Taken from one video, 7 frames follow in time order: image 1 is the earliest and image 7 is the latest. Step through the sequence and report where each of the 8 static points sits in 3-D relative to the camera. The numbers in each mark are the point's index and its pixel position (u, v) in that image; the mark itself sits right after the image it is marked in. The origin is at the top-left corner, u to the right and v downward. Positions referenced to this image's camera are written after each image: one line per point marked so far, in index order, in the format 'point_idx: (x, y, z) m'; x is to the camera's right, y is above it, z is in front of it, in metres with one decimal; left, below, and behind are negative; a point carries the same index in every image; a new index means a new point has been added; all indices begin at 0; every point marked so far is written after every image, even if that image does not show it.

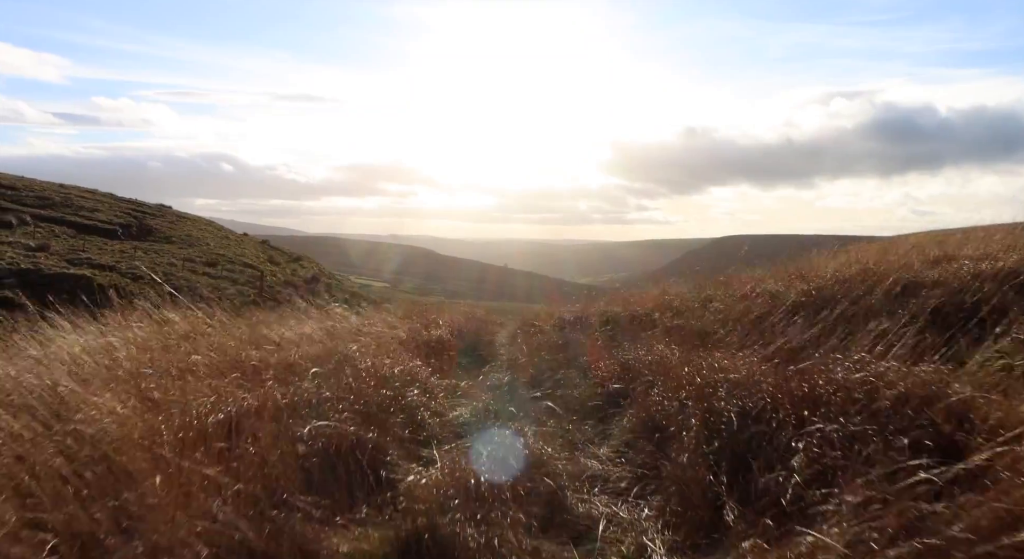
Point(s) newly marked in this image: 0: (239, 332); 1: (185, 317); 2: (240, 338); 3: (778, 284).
0: (-4.5, -0.9, +10.2) m
1: (-6.6, -0.8, +12.6) m
2: (-4.2, -0.9, +9.4) m
3: (+4.2, -0.1, +9.6) m
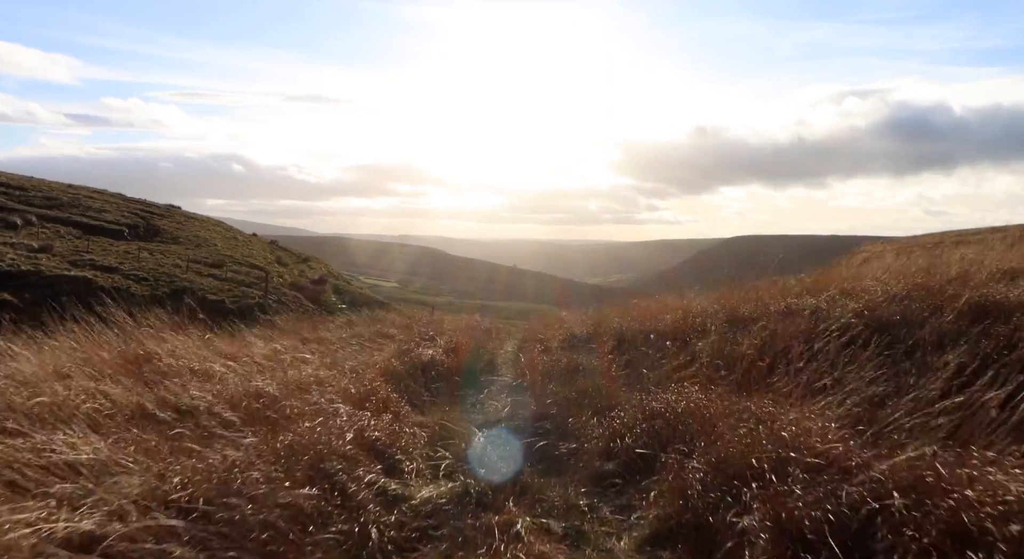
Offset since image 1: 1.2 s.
0: (-4.4, -1.1, +9.3) m
1: (-6.5, -1.0, +11.7) m
2: (-4.2, -1.1, +8.4) m
3: (+4.2, -0.3, +8.5) m
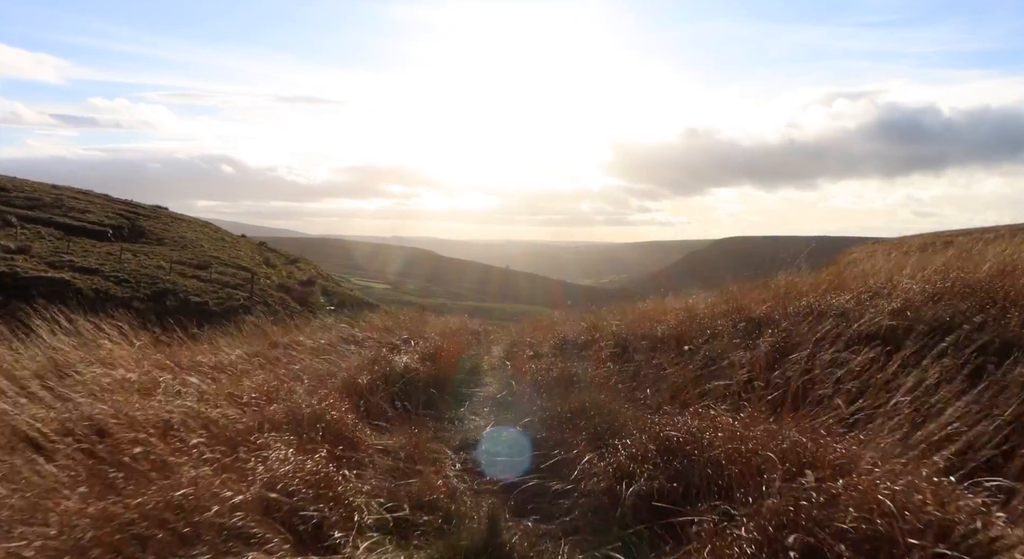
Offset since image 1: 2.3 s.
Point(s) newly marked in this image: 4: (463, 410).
0: (-4.6, -1.0, +8.3) m
1: (-6.7, -0.9, +10.6) m
2: (-4.3, -1.1, +7.5) m
3: (+4.1, -0.2, +7.6) m
4: (-0.6, -1.5, +6.9) m
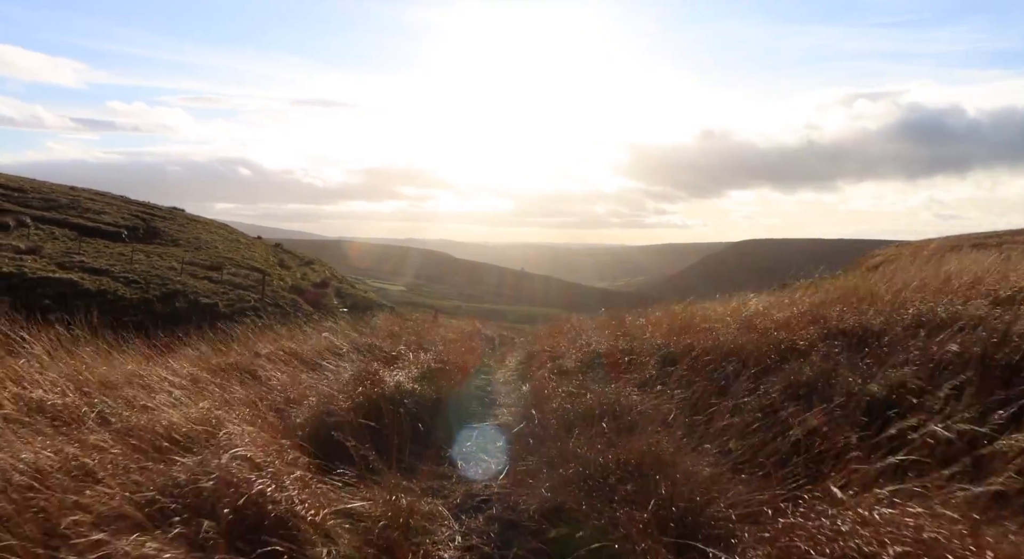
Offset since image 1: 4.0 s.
0: (-4.4, -1.0, +7.0) m
1: (-6.4, -0.9, +9.4) m
2: (-4.1, -1.1, +6.2) m
3: (+4.3, -0.2, +6.1) m
4: (-0.4, -1.5, +5.5) m
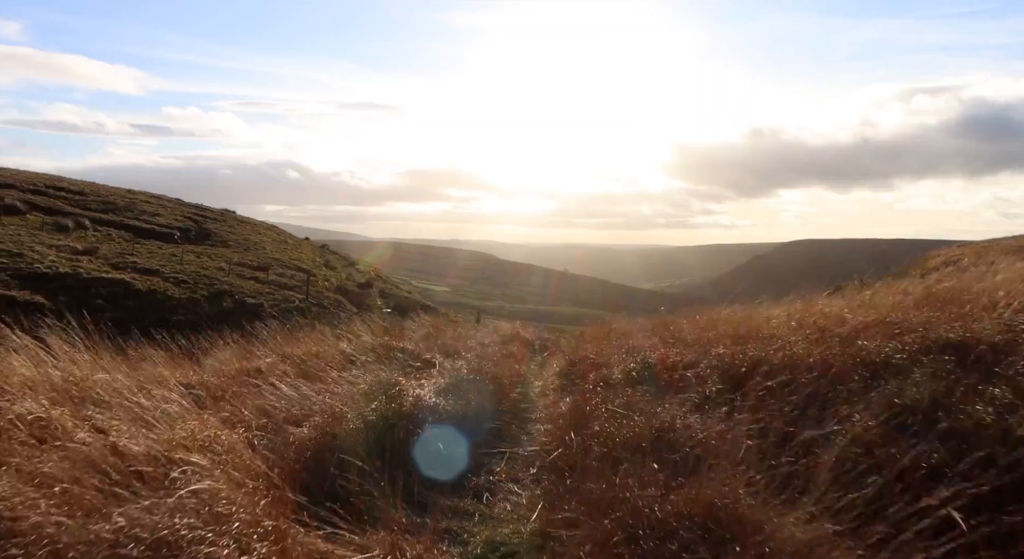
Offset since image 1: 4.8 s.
0: (-4.0, -1.0, +6.5) m
1: (-5.9, -0.9, +9.0) m
2: (-3.8, -1.0, +5.6) m
3: (+4.6, -0.3, +5.0) m
4: (-0.1, -1.5, +4.8) m
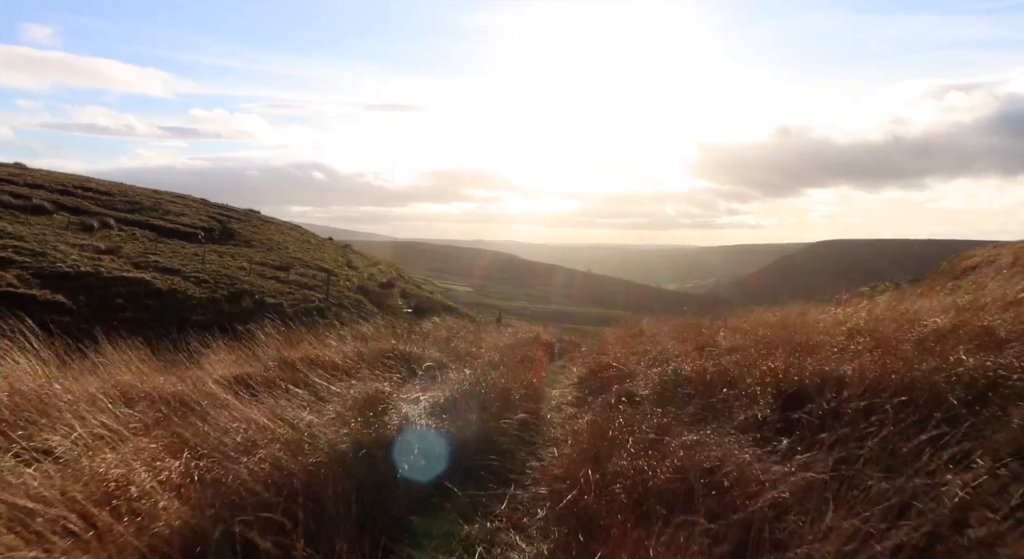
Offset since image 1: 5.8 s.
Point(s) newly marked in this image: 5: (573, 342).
0: (-3.9, -1.0, +5.7) m
1: (-5.7, -0.9, +8.3) m
2: (-3.7, -1.0, +4.9) m
3: (+4.6, -0.2, +3.9) m
4: (-0.1, -1.5, +3.8) m
5: (+1.4, -1.6, +16.0) m
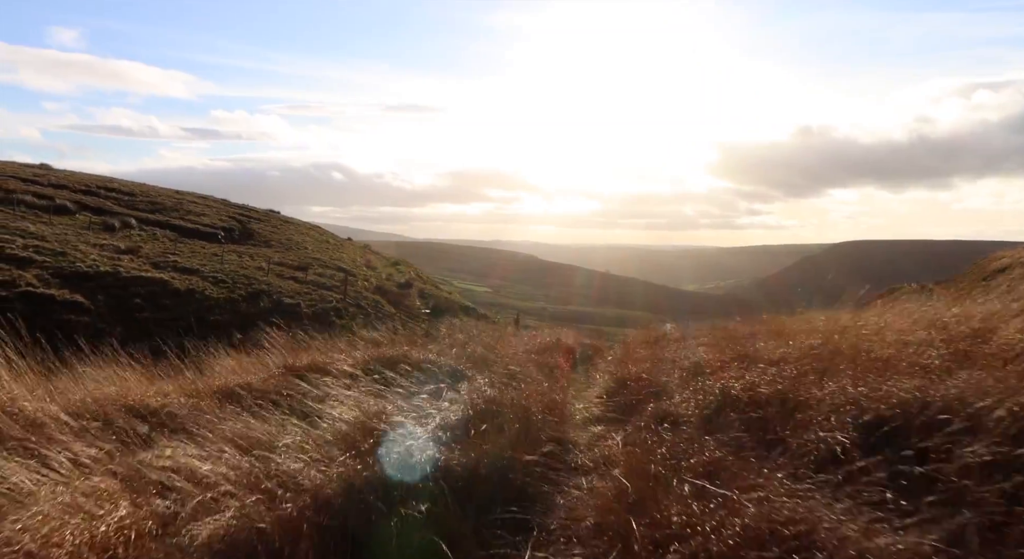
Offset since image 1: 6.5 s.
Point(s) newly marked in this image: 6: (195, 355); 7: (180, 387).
0: (-3.7, -1.0, +5.1) m
1: (-5.4, -0.9, +7.8) m
2: (-3.6, -1.1, +4.3) m
3: (+4.7, -0.3, +3.1) m
4: (0.0, -1.5, +3.2) m
5: (+1.9, -1.7, +15.3) m
6: (-5.6, -1.3, +10.6) m
7: (-3.8, -1.1, +6.9) m
